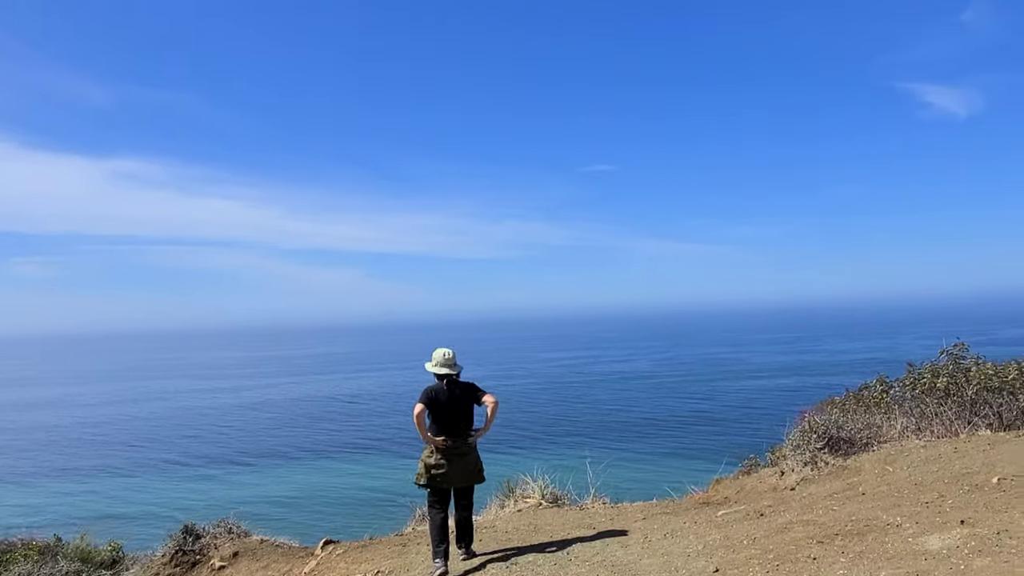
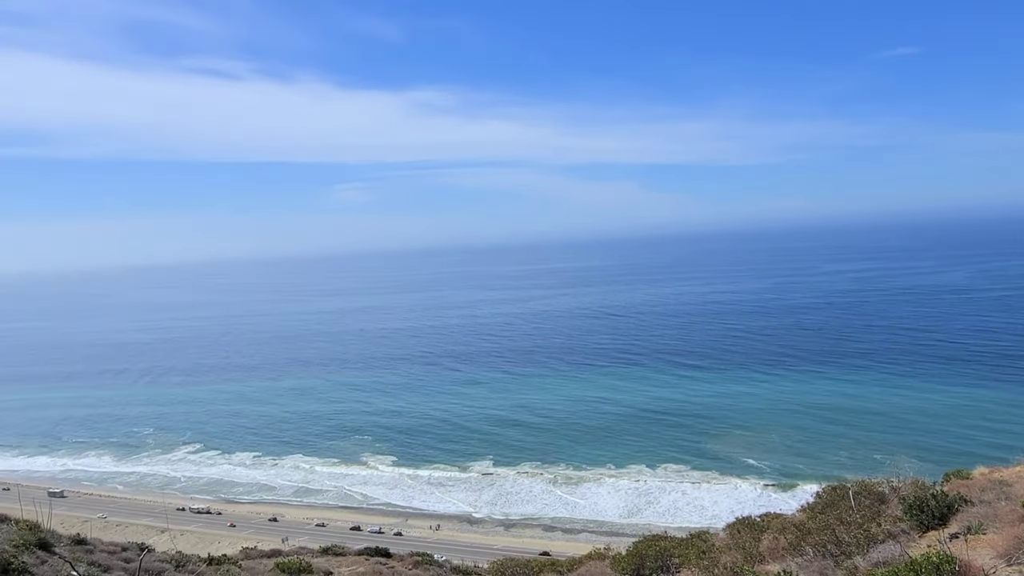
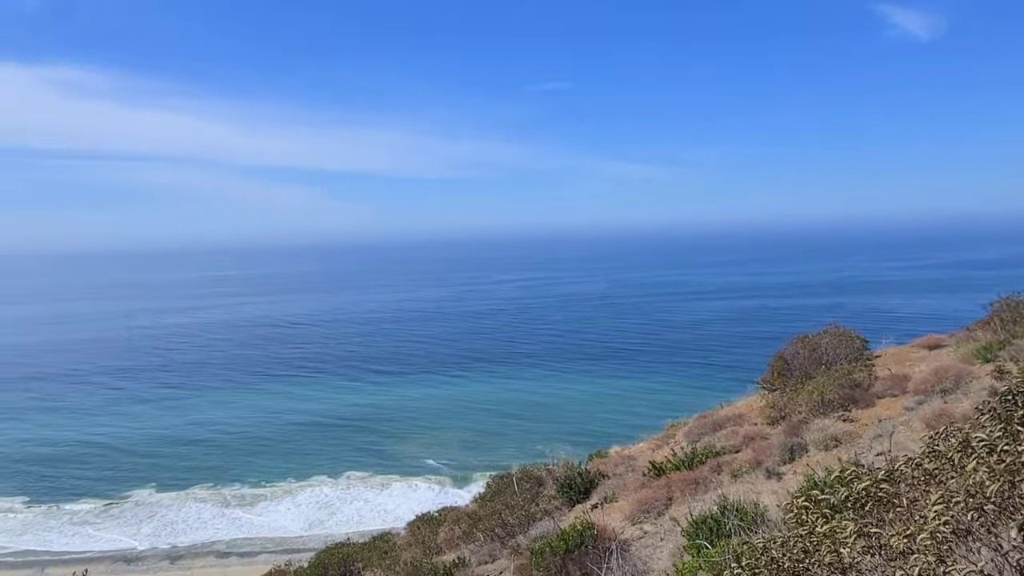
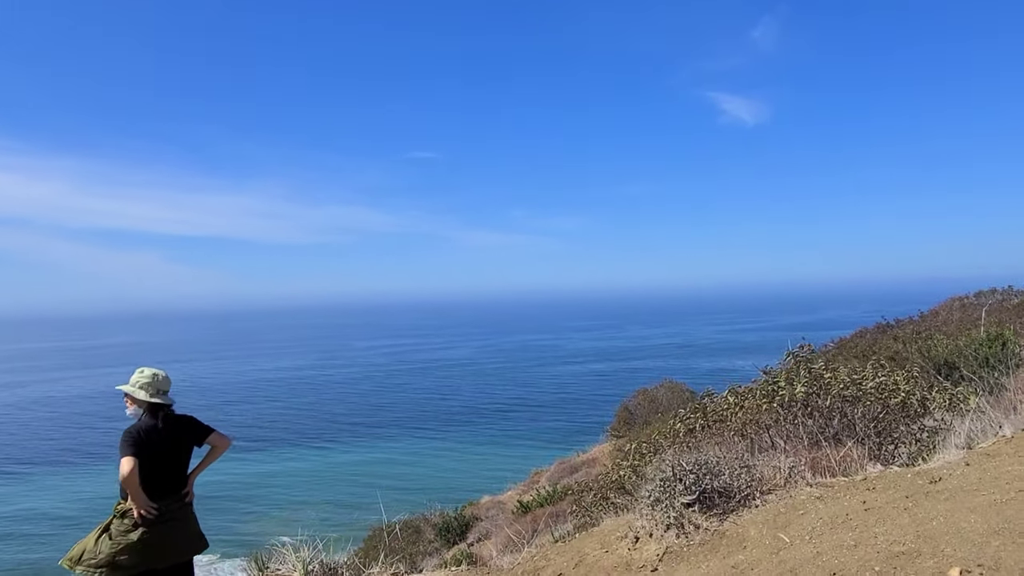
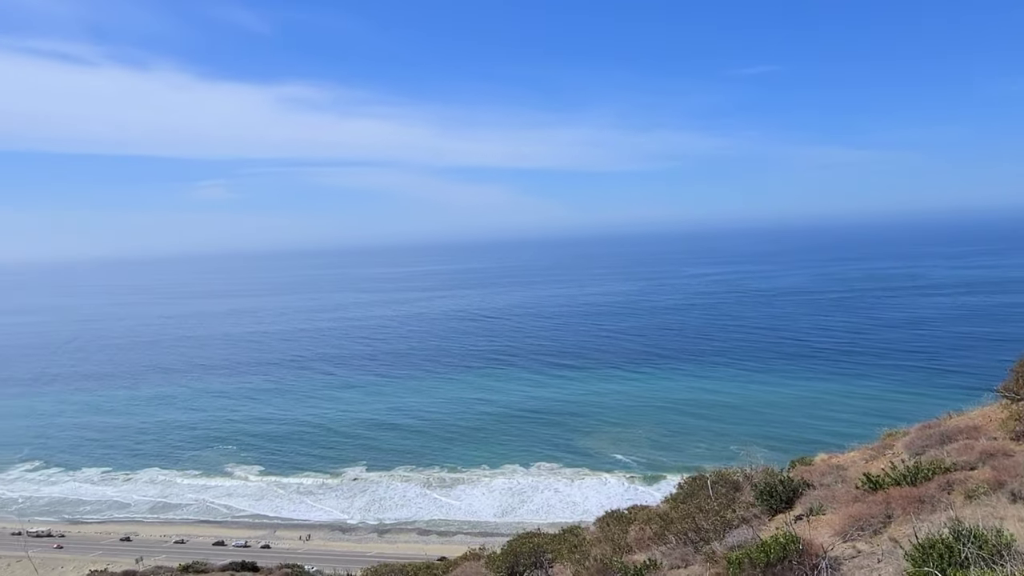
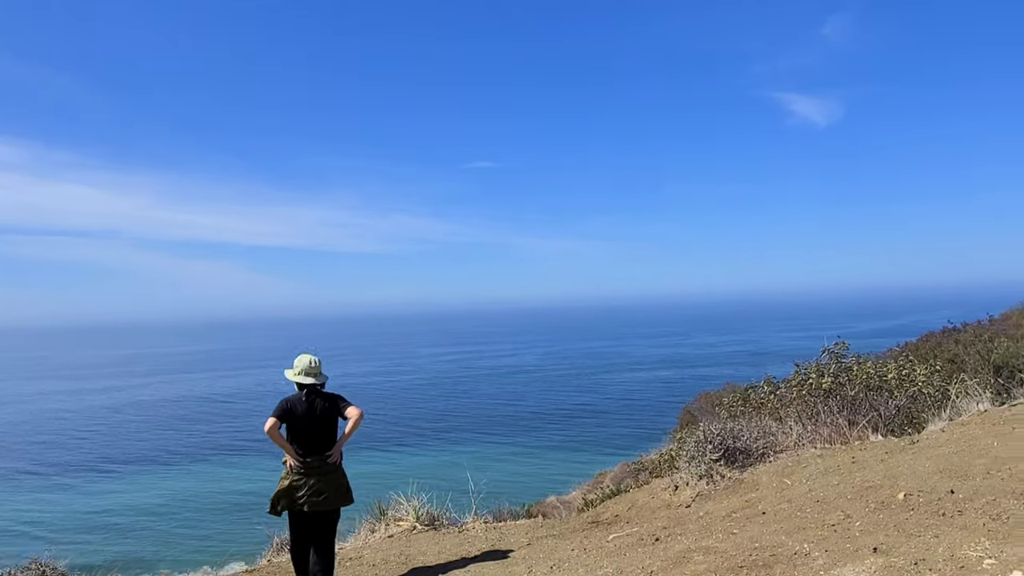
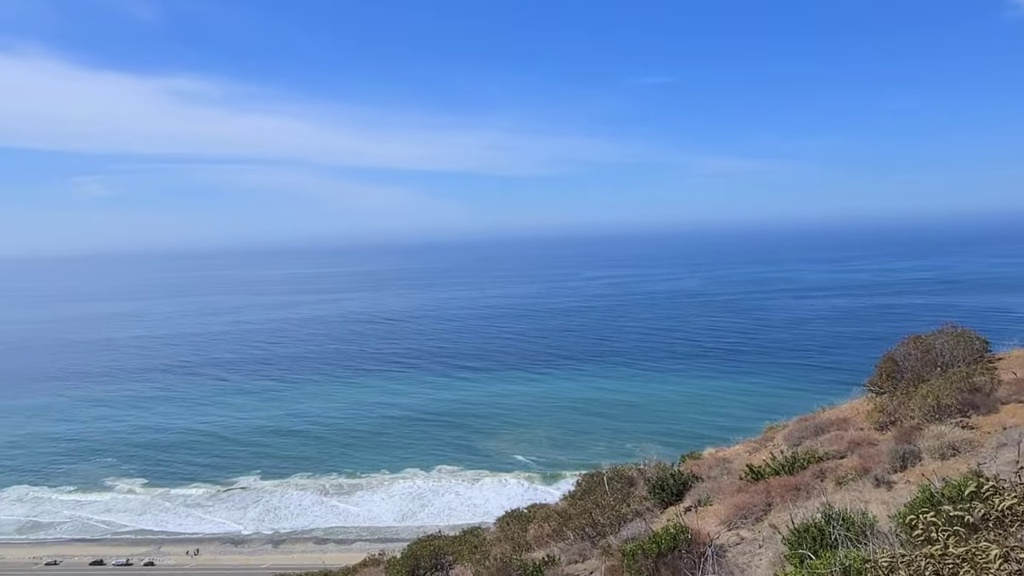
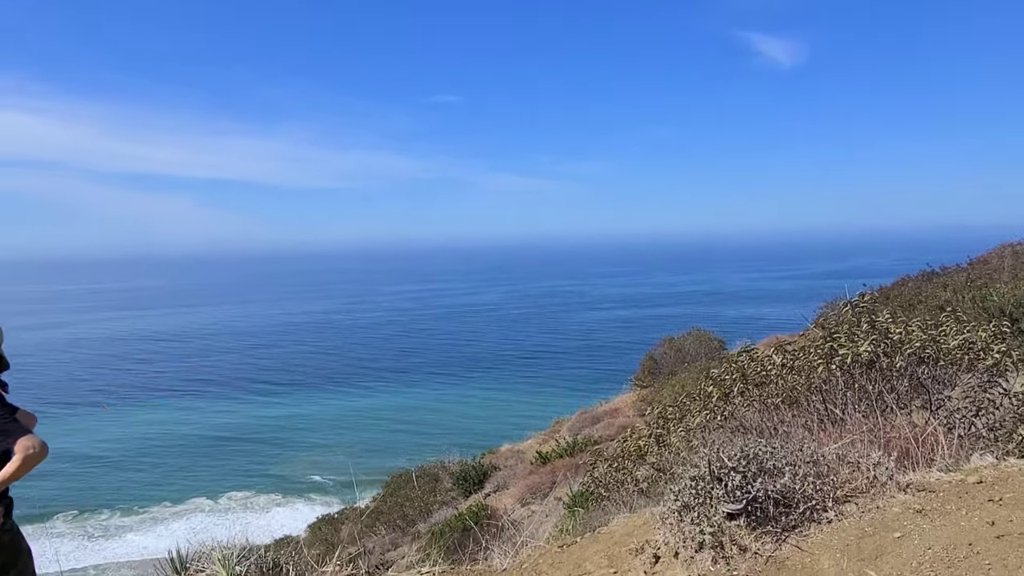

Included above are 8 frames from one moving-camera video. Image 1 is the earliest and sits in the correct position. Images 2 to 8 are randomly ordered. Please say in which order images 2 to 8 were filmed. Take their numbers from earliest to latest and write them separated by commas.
6, 4, 8, 3, 7, 5, 2
